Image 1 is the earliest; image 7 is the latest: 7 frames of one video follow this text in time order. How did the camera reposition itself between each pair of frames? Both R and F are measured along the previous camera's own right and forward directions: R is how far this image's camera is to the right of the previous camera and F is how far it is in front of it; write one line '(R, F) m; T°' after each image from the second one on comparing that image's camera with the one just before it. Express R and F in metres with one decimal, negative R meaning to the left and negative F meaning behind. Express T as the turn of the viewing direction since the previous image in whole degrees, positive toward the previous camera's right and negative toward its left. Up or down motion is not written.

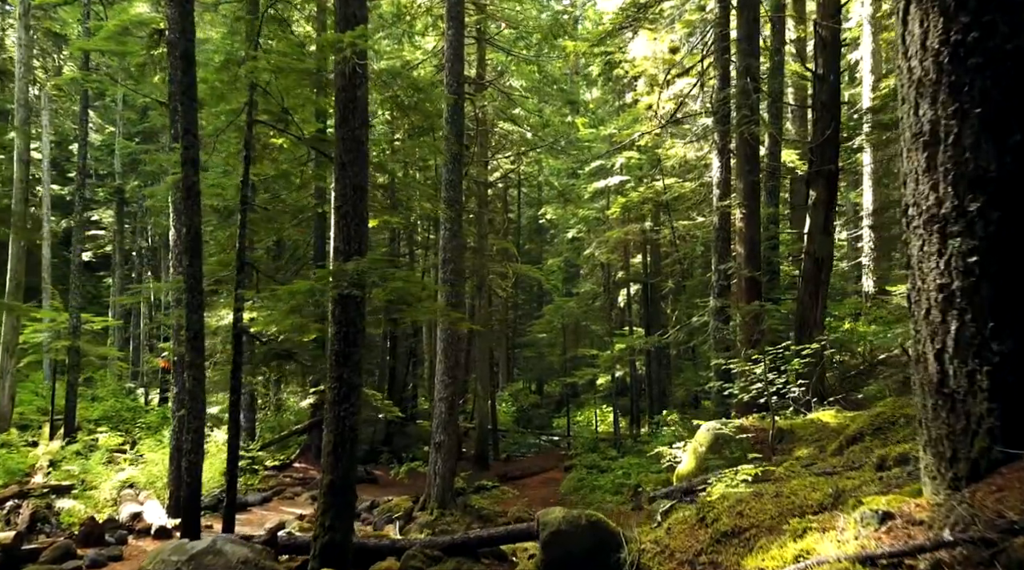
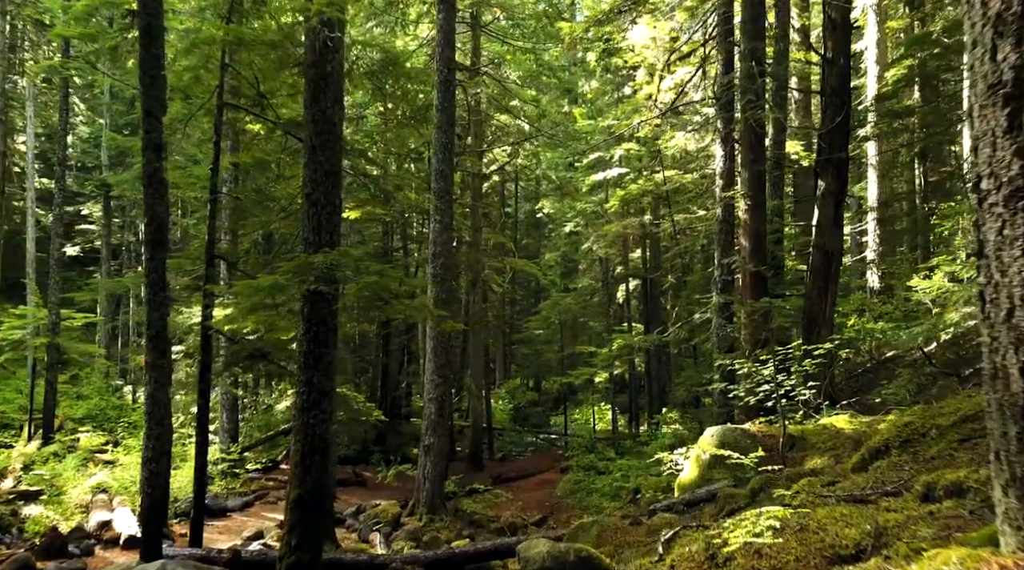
(+0.1, +0.8) m; 0°
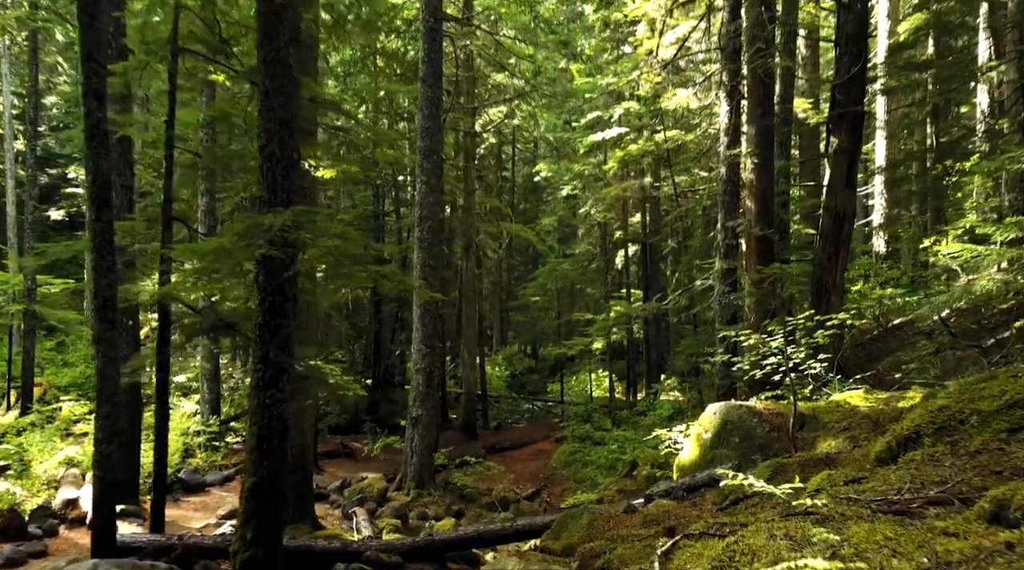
(+0.2, +0.9) m; 0°
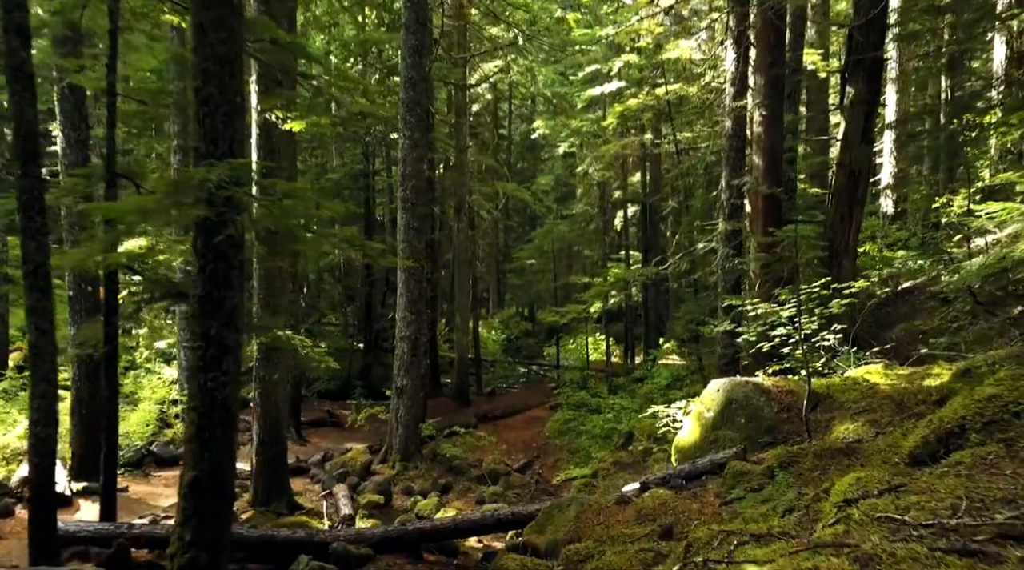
(+0.2, +0.9) m; 0°
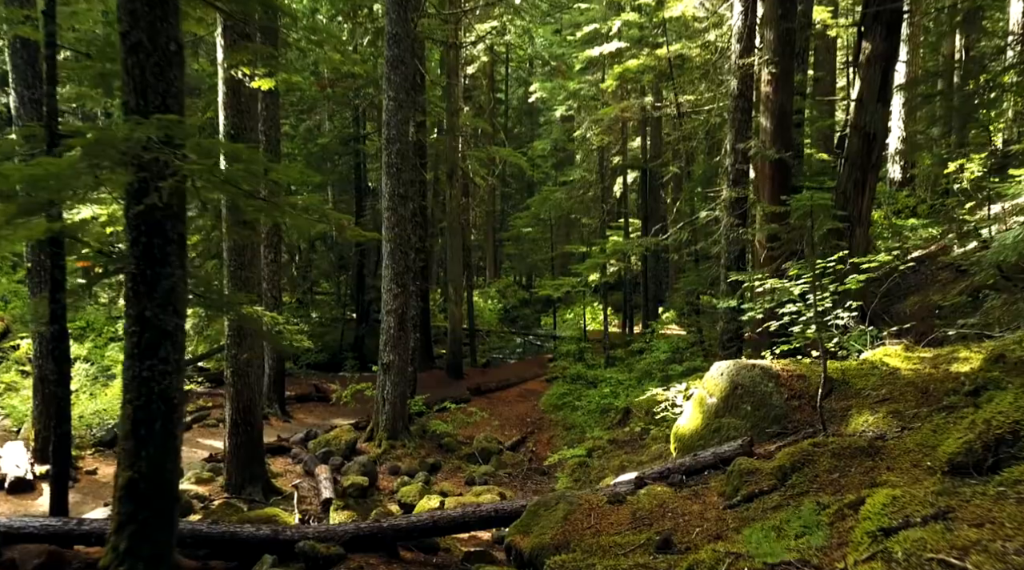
(+0.1, +0.8) m; 0°
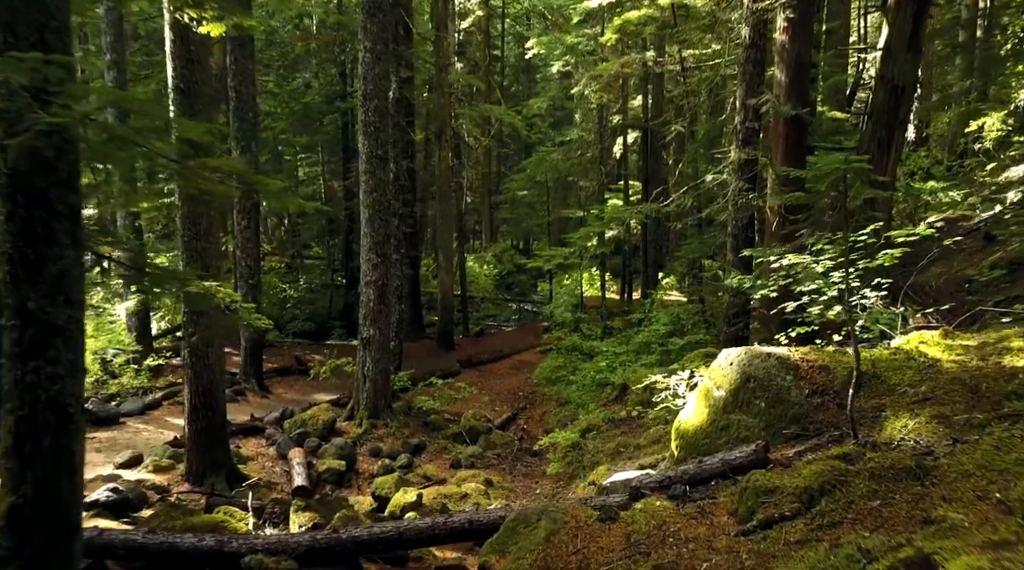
(+0.2, +1.1) m; 0°
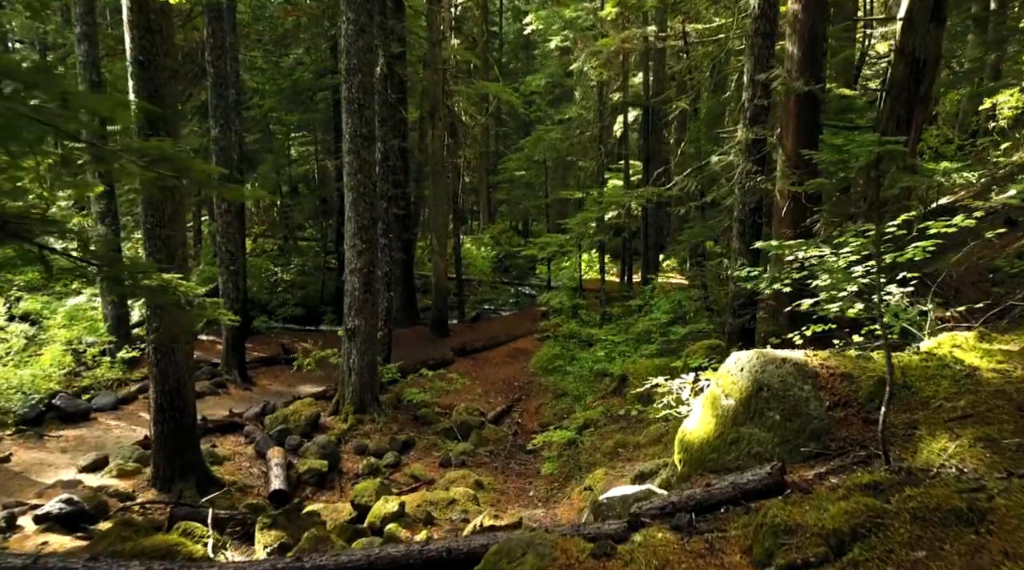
(+0.1, +0.8) m; 0°
